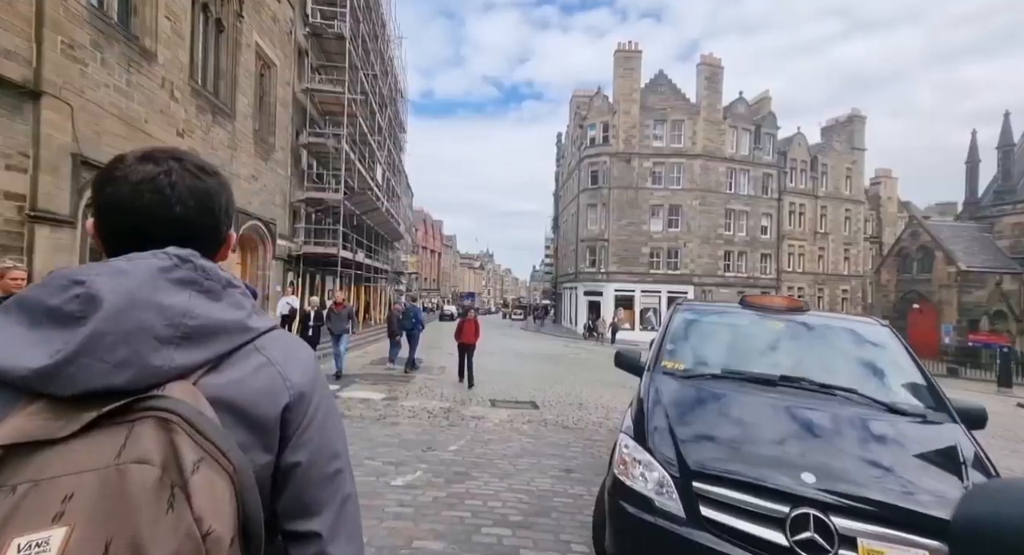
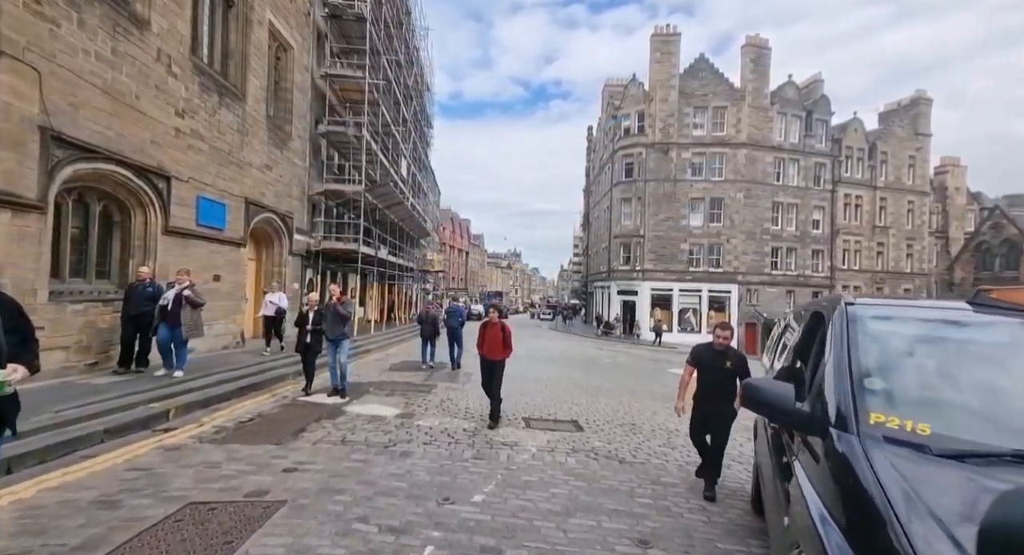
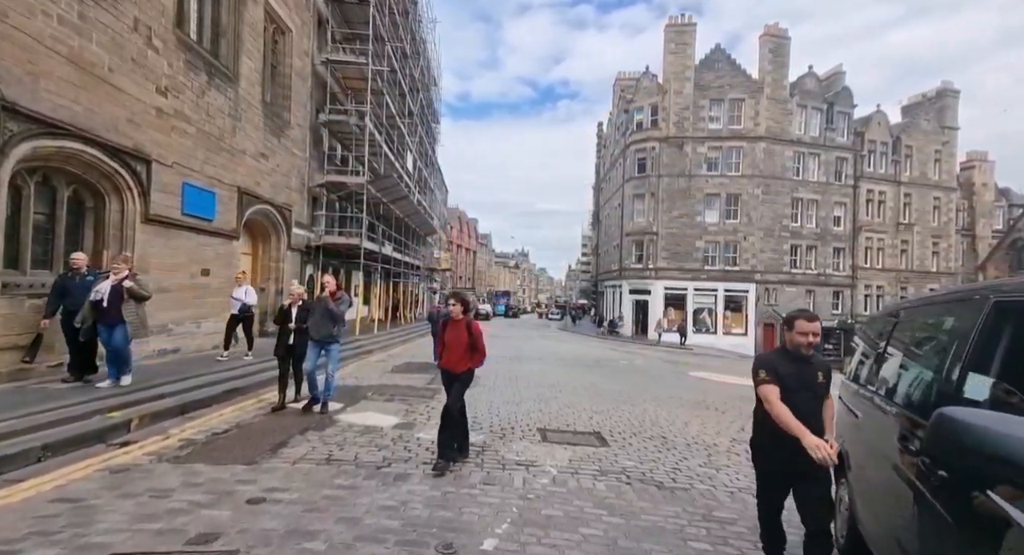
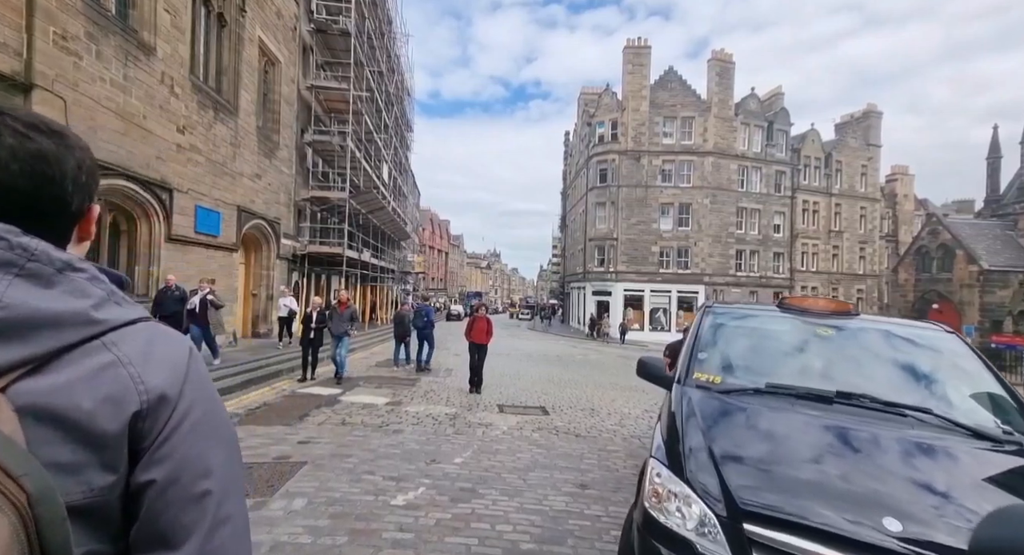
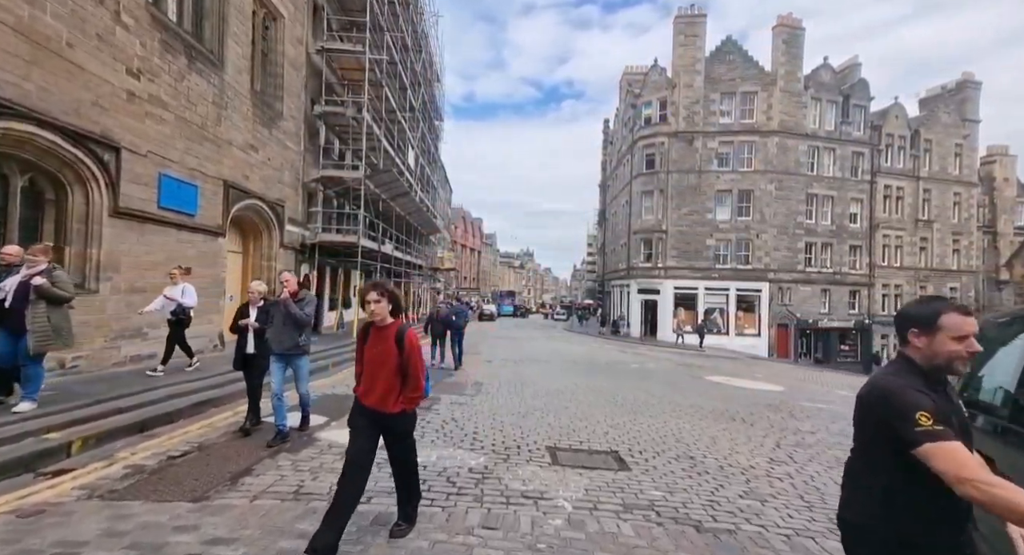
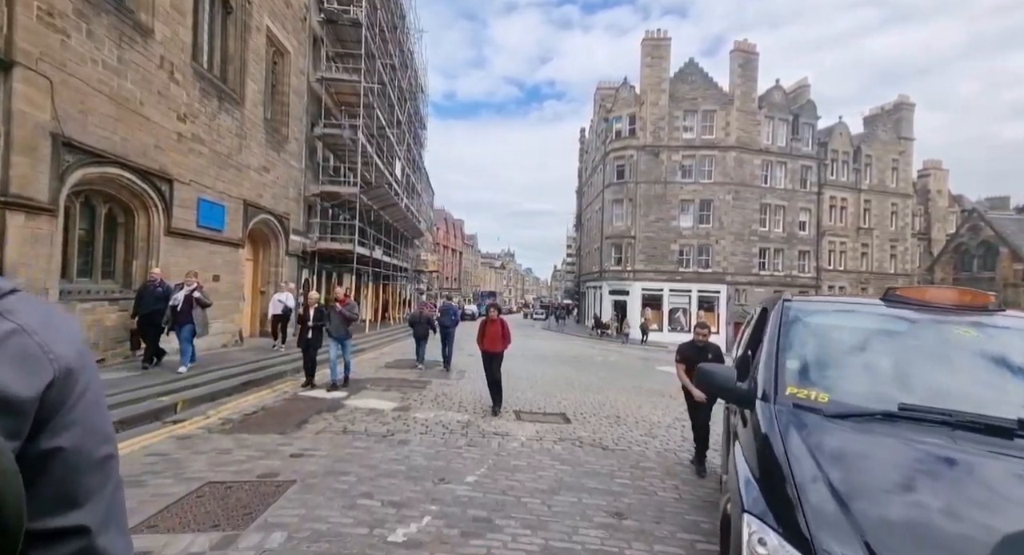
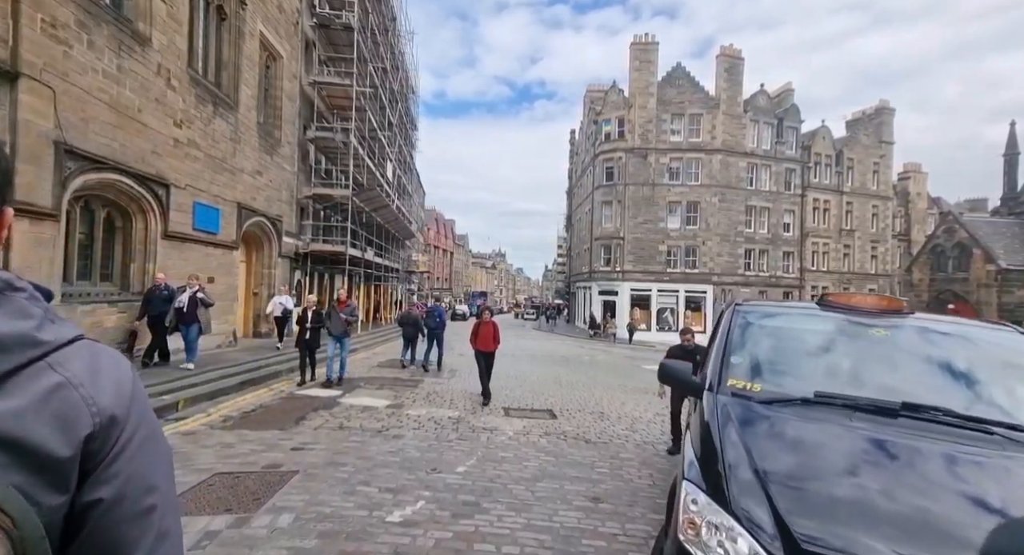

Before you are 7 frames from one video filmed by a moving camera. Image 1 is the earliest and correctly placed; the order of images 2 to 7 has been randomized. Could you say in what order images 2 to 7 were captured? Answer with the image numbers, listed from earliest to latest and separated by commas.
4, 7, 6, 2, 3, 5
